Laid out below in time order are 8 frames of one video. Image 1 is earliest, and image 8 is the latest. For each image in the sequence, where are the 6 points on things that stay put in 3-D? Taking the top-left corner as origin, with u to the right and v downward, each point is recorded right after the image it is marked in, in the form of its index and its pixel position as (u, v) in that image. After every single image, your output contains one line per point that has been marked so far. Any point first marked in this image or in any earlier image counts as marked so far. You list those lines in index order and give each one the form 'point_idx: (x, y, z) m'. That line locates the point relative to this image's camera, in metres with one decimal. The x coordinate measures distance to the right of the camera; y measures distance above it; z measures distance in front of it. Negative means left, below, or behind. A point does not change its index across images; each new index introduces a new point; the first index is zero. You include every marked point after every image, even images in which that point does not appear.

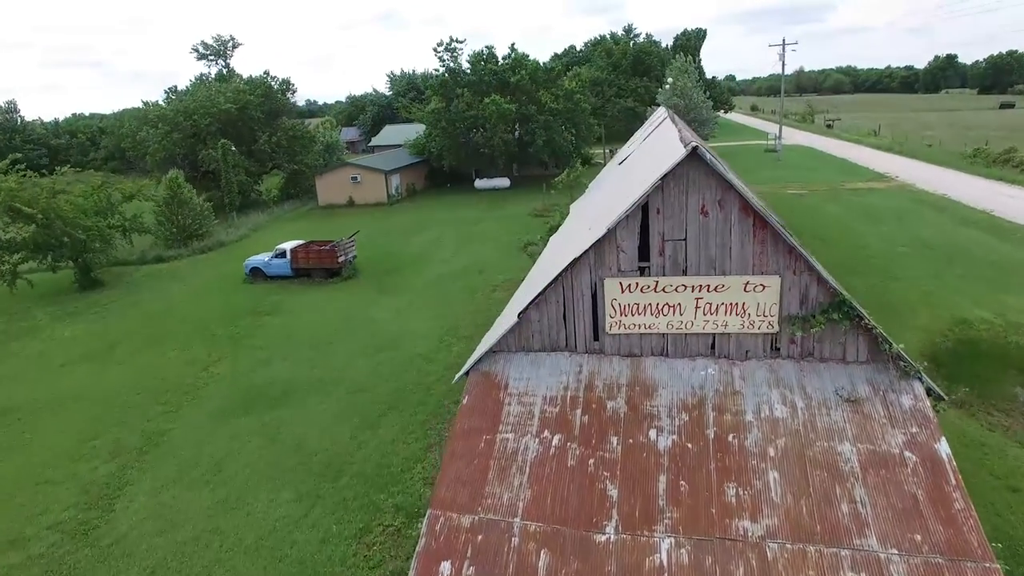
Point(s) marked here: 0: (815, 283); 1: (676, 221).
0: (+2.8, +0.1, +6.1) m
1: (+1.5, +0.6, +6.2) m
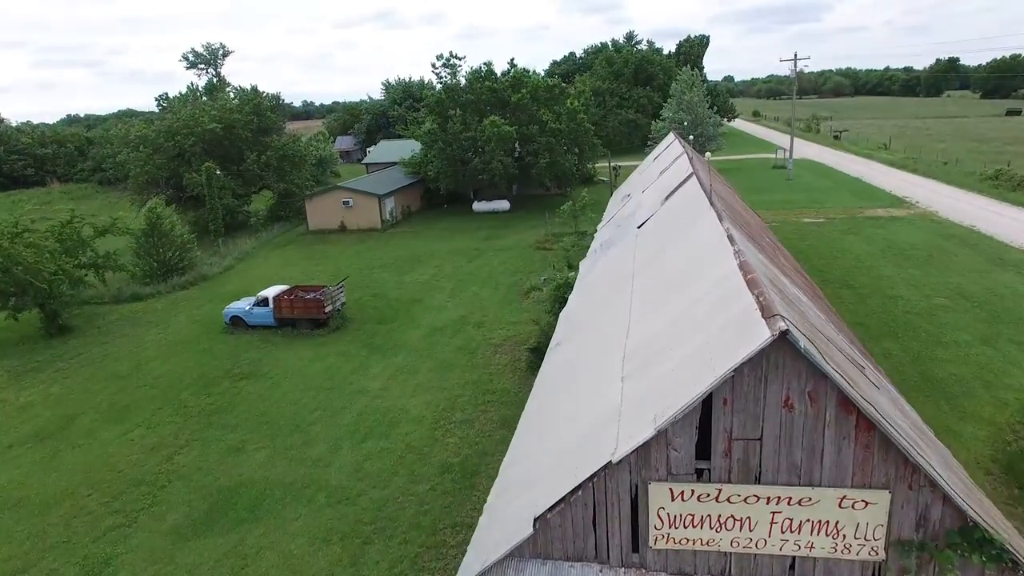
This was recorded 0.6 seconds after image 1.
0: (+2.9, -1.4, +4.5) m
1: (+1.6, -0.9, +4.6) m
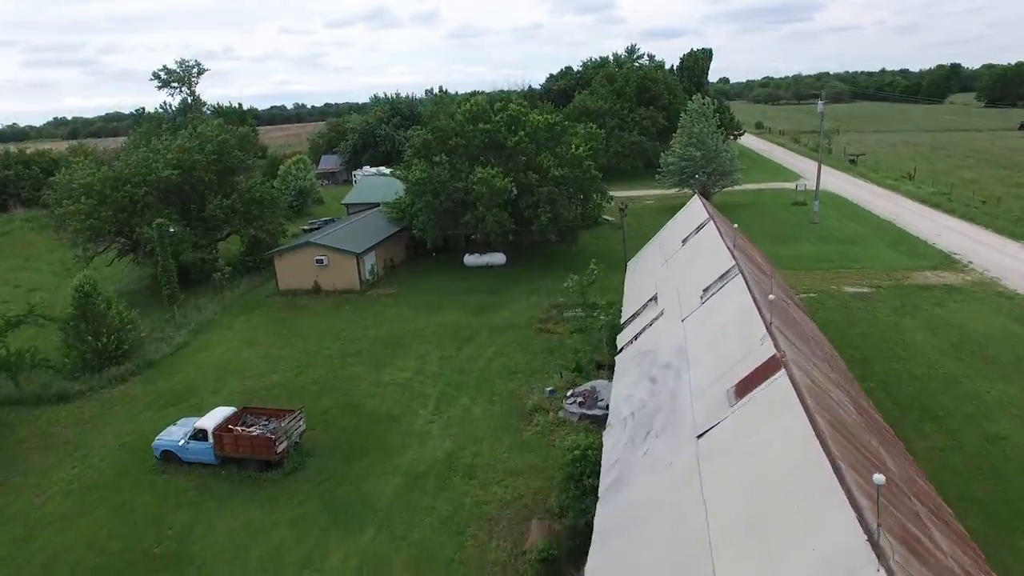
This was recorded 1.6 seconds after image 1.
0: (+3.0, -4.4, +0.7) m
1: (+1.7, -3.9, +0.8) m
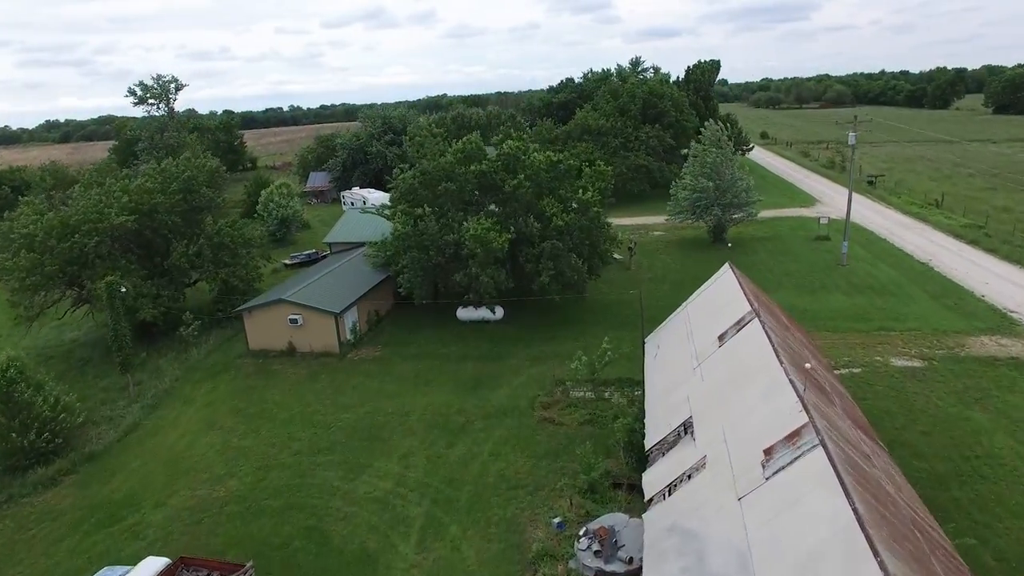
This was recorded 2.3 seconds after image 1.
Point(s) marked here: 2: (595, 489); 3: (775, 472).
0: (+3.0, -6.8, -2.5) m
1: (+1.8, -6.2, -2.4) m
2: (+1.9, -4.6, +15.4) m
3: (+3.7, -2.5, +9.3) m
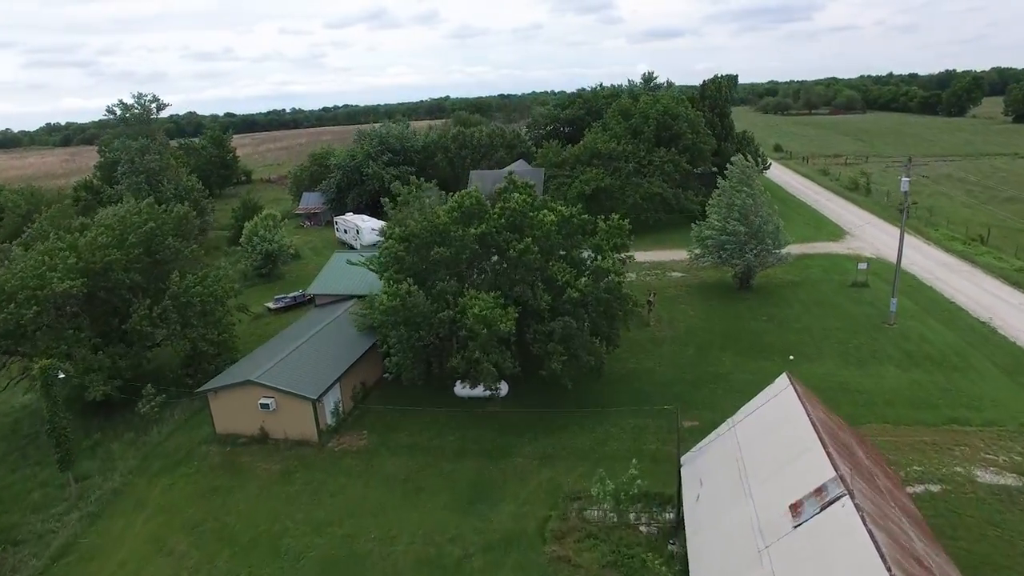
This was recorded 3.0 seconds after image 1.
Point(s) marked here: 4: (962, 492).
0: (+3.1, -9.4, -6.0) m
1: (+1.9, -8.8, -6.0) m
2: (+2.1, -7.2, +11.8) m
3: (+3.8, -5.1, +5.7) m
4: (+11.3, -5.3, +16.8) m
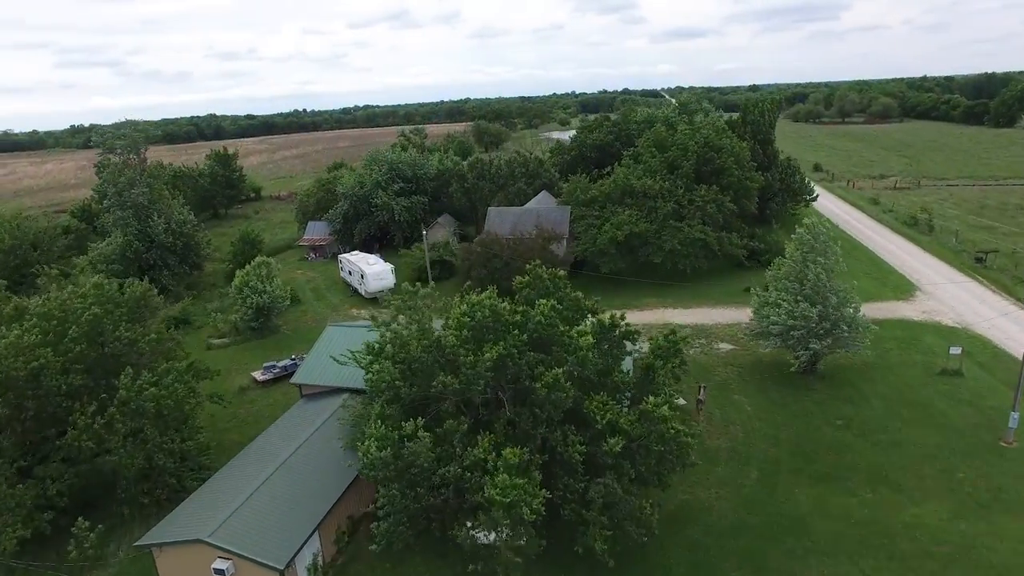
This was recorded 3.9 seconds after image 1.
0: (+2.9, -12.9, -11.1) m
1: (+1.6, -12.3, -11.1) m
2: (+2.3, -10.7, +6.7) m
3: (+3.9, -8.6, +0.6) m
4: (+11.7, -8.9, +11.5) m
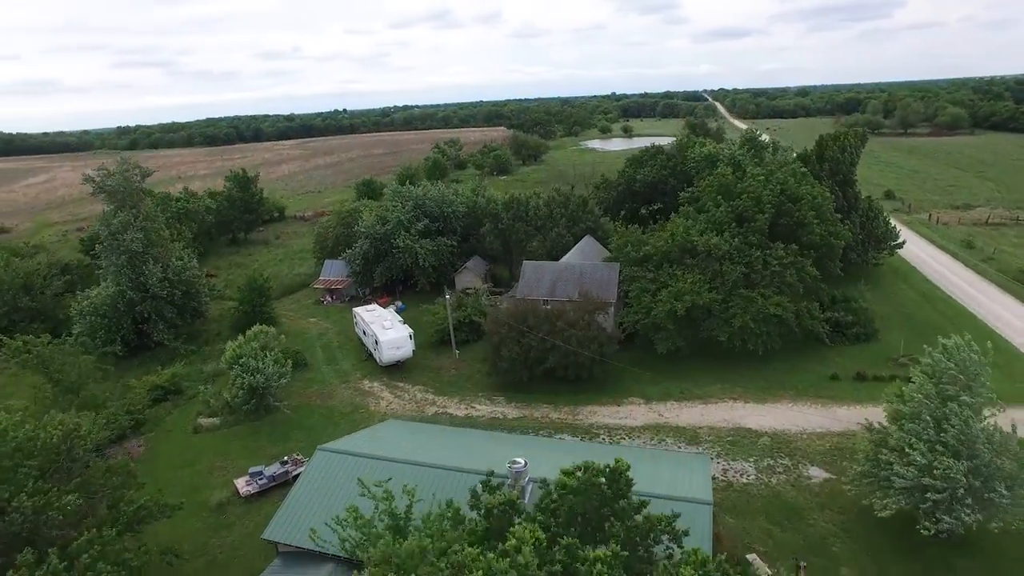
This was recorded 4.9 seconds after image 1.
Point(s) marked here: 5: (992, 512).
0: (+1.7, -17.0, -17.5) m
1: (+0.5, -16.4, -17.4) m
2: (+2.2, -14.8, +0.3) m
3: (+3.5, -12.7, -5.9) m
4: (+11.8, -13.1, +4.6) m
5: (+13.9, -6.5, +19.3) m
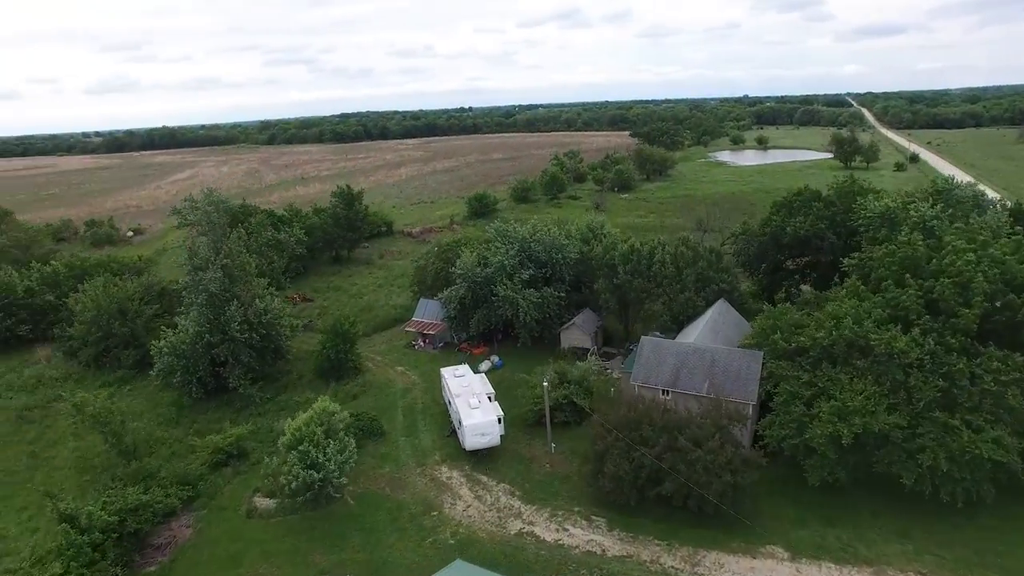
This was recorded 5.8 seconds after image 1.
0: (-3.5, -20.9, -23.8) m
1: (-4.7, -20.2, -23.5) m
2: (+0.1, -18.8, -6.3) m
3: (+0.5, -16.8, -12.7) m
4: (+10.4, -17.7, -3.8) m
5: (+15.3, -11.2, +10.3) m
